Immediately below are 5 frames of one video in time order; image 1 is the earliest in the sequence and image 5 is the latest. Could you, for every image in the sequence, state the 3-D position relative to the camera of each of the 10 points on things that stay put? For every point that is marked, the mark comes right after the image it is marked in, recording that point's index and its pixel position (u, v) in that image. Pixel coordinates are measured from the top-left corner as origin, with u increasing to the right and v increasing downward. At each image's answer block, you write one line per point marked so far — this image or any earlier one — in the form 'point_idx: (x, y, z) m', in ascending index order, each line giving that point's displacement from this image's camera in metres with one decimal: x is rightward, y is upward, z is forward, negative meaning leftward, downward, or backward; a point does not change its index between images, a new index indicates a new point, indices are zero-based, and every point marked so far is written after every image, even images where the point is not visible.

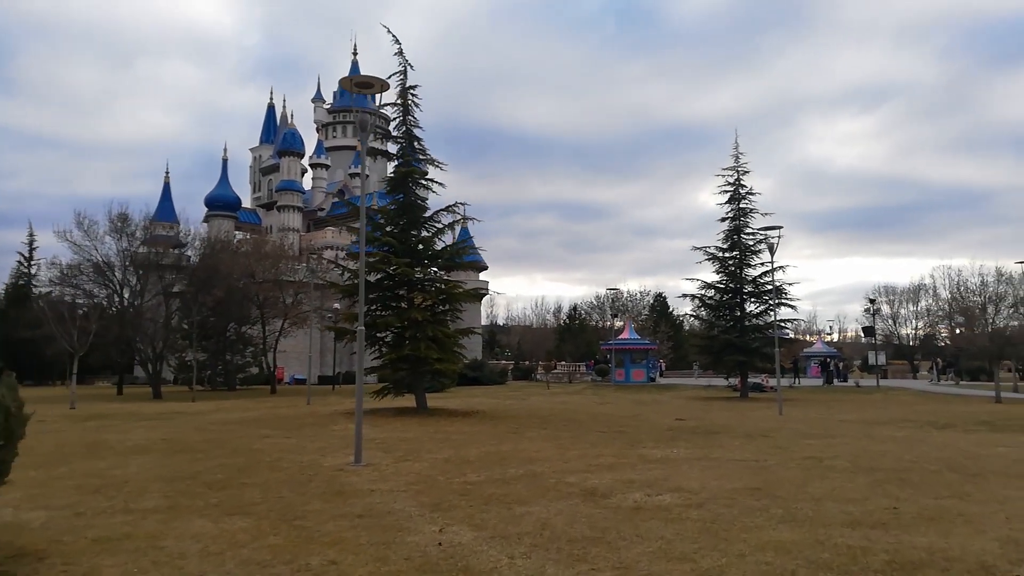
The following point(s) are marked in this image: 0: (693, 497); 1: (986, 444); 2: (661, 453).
0: (+2.1, -2.4, +8.5) m
1: (+9.2, -3.1, +14.5) m
2: (+2.7, -3.0, +13.3) m
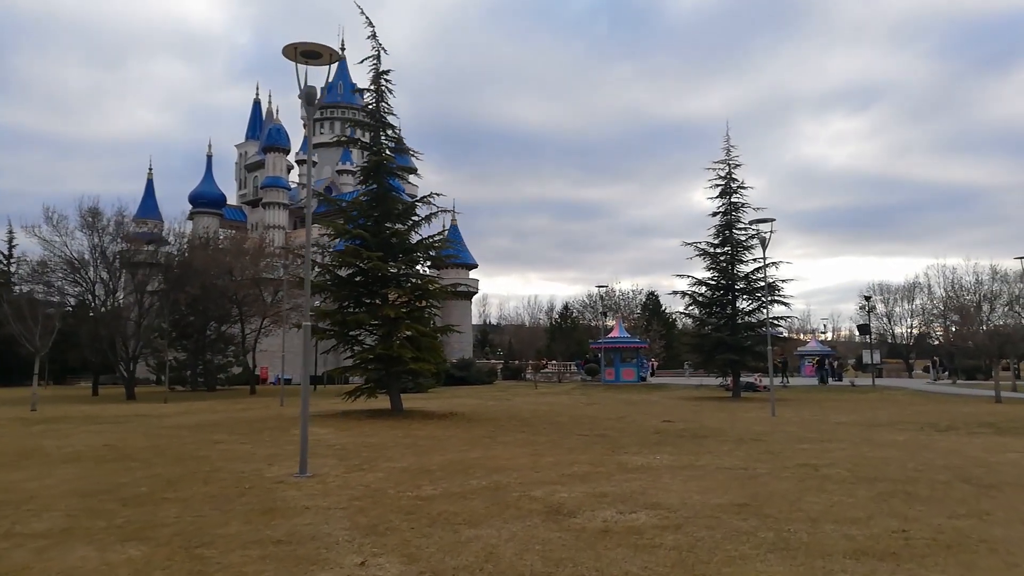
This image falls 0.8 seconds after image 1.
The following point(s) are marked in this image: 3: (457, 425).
0: (+1.6, -2.3, +7.4) m
1: (+8.7, -2.9, +13.4) m
2: (+2.1, -2.8, +12.2) m
3: (-1.4, -3.5, +19.0) m
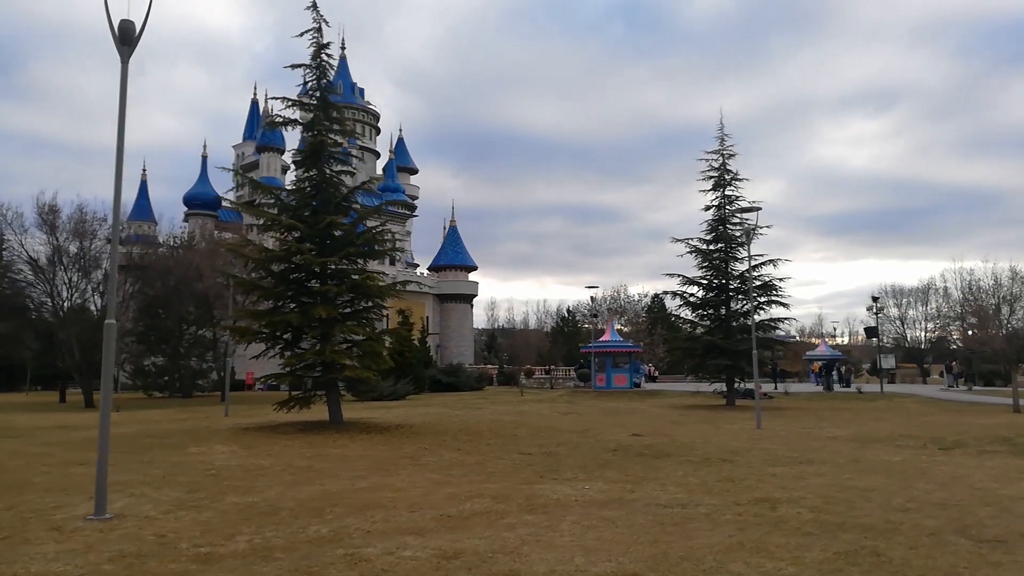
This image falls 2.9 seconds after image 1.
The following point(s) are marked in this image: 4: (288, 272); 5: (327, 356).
0: (0.0, -2.1, +5.0) m
1: (+7.2, -2.8, +10.9) m
2: (+0.7, -2.7, +9.8) m
3: (-2.7, -3.4, +16.7) m
4: (-6.0, +0.4, +19.8) m
5: (-4.6, -1.7, +18.9) m
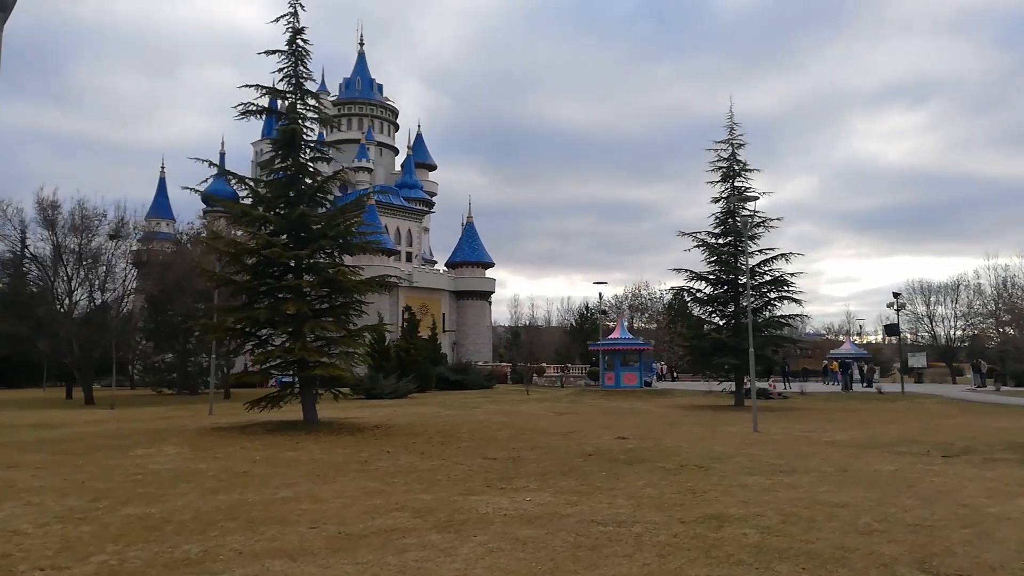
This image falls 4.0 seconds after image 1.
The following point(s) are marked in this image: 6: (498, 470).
0: (-1.0, -2.0, +4.1) m
1: (+6.4, -2.7, +9.8) m
2: (-0.2, -2.6, +8.9) m
3: (-3.3, -3.3, +15.9) m
4: (-6.4, +0.6, +19.1) m
5: (-5.2, -1.6, +18.1) m
6: (-0.2, -3.0, +12.4) m
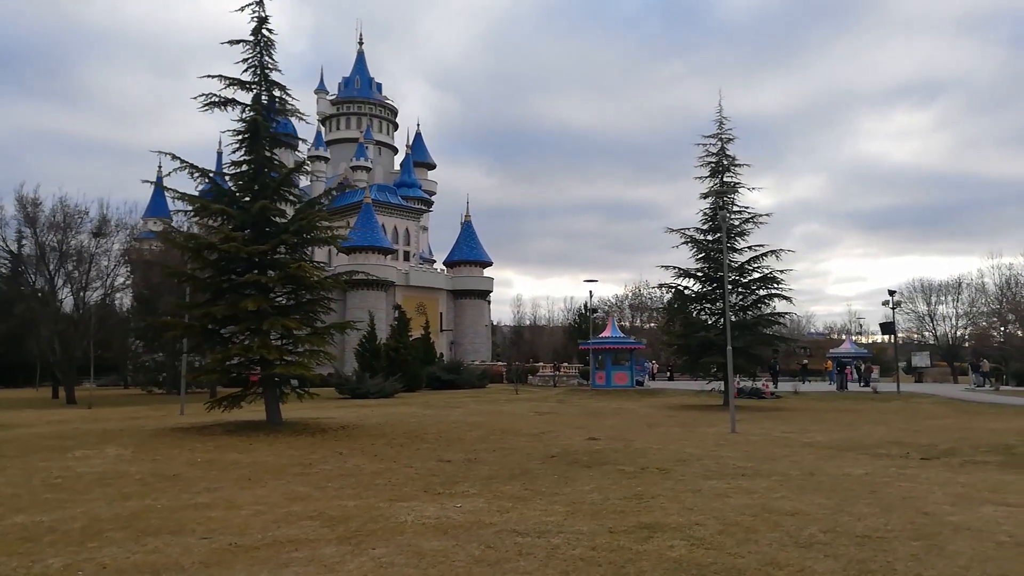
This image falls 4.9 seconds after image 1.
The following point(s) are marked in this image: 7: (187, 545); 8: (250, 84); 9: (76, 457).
0: (-1.9, -1.9, +3.5) m
1: (+5.6, -2.6, +9.1) m
2: (-1.0, -2.5, +8.3) m
3: (-4.1, -3.2, +15.3) m
4: (-7.2, +0.6, +18.5) m
5: (-5.9, -1.5, +17.6) m
6: (-1.0, -2.9, +11.8) m
7: (-2.9, -2.3, +6.6) m
8: (-6.8, +5.3, +19.4) m
9: (-7.4, -2.9, +12.7) m
